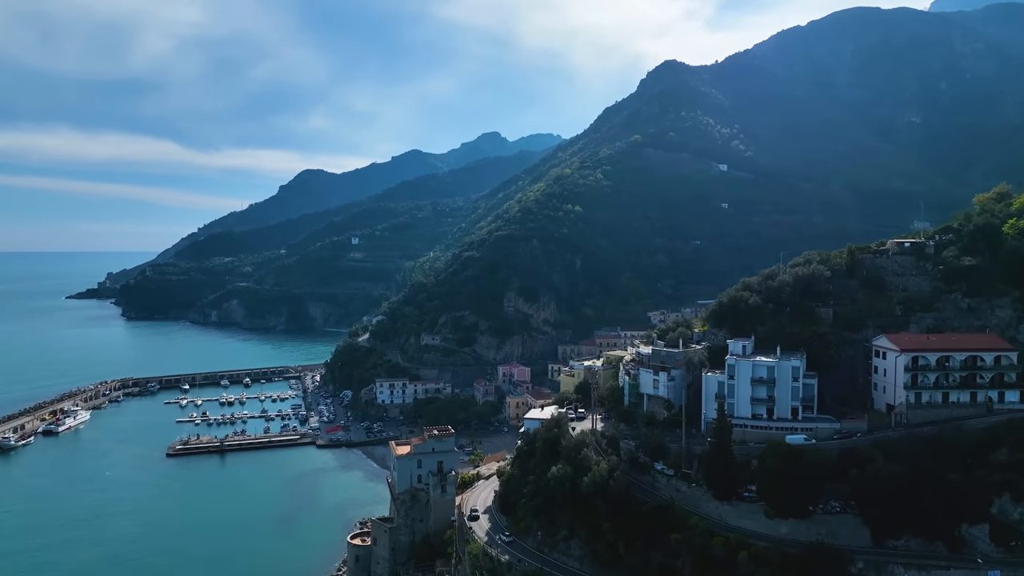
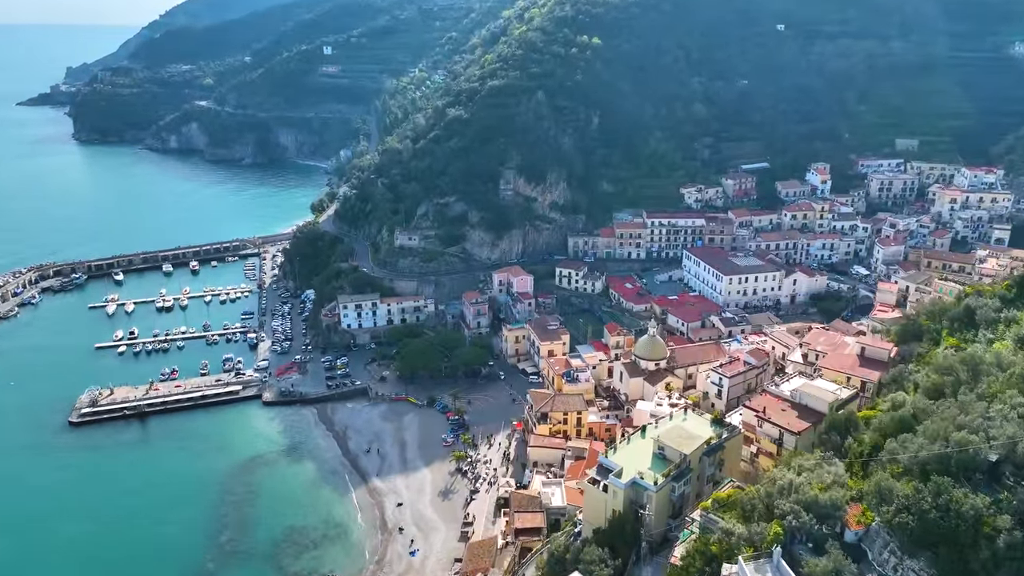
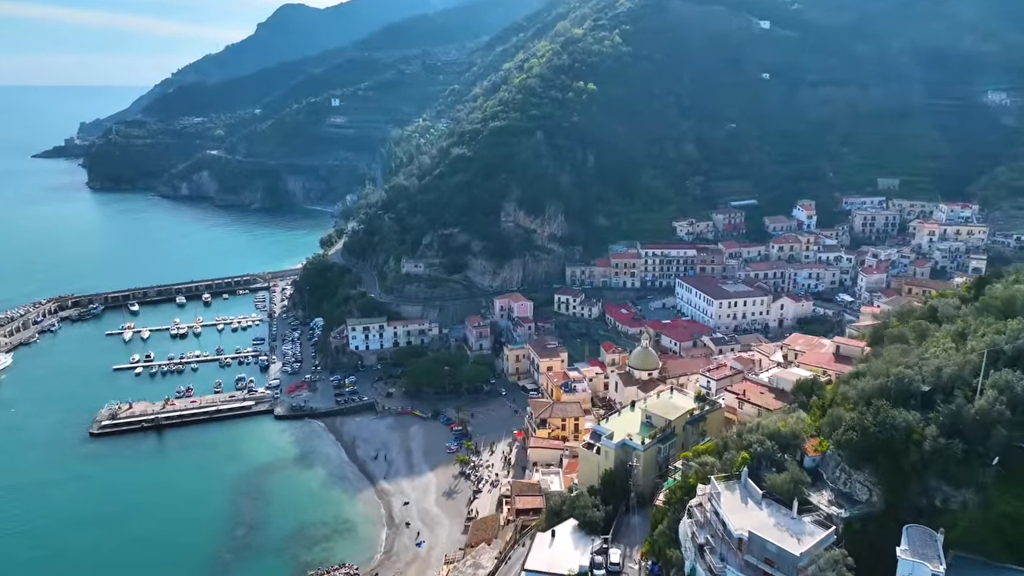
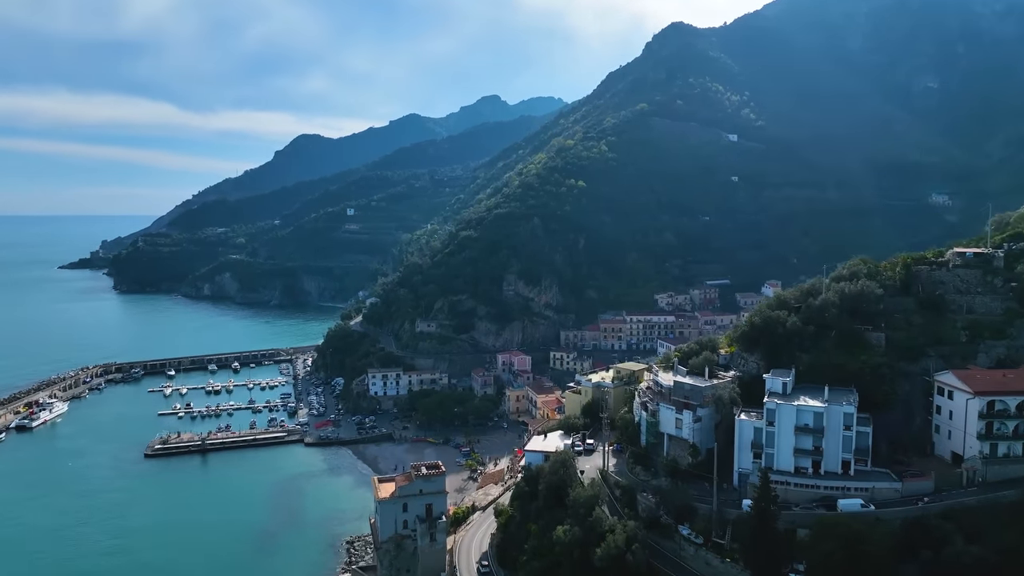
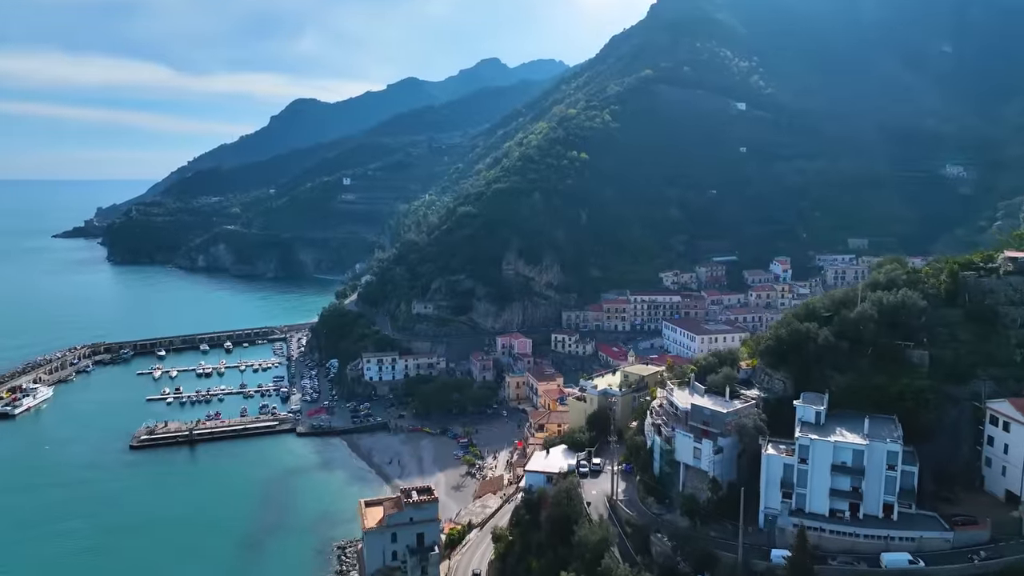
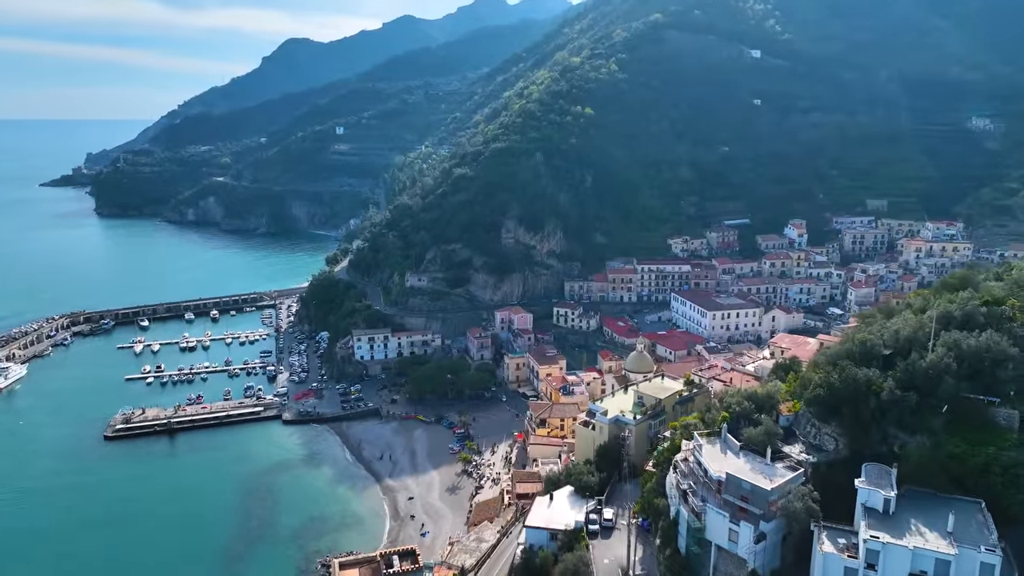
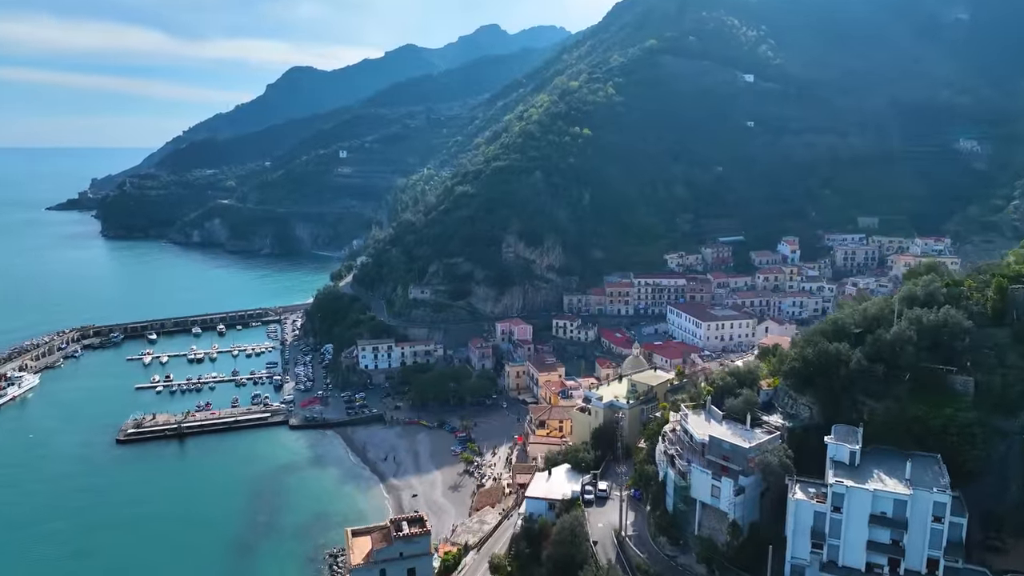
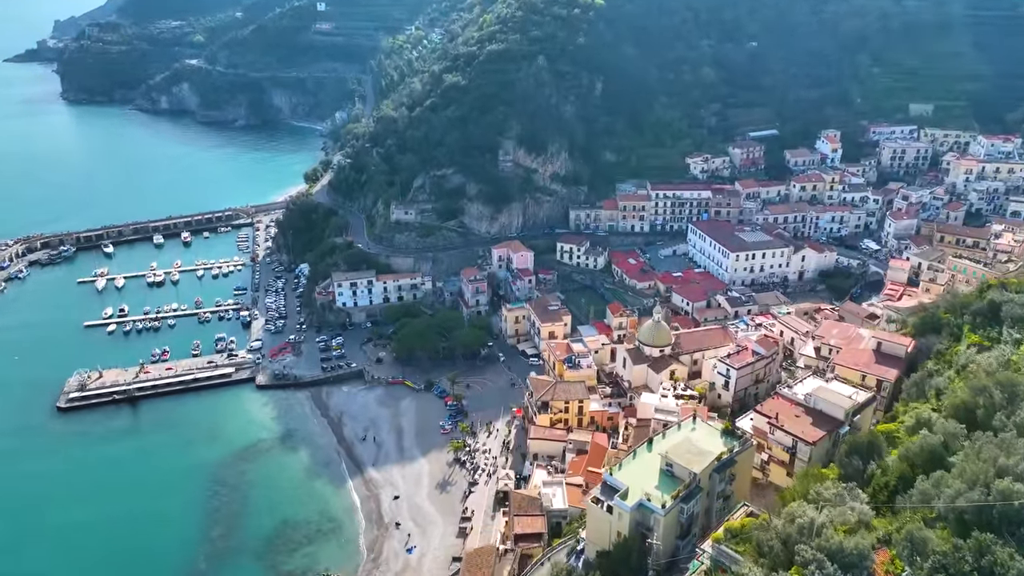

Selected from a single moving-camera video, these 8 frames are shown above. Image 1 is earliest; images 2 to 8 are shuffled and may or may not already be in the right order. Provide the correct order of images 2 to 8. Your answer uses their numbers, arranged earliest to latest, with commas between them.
4, 5, 7, 6, 3, 2, 8
